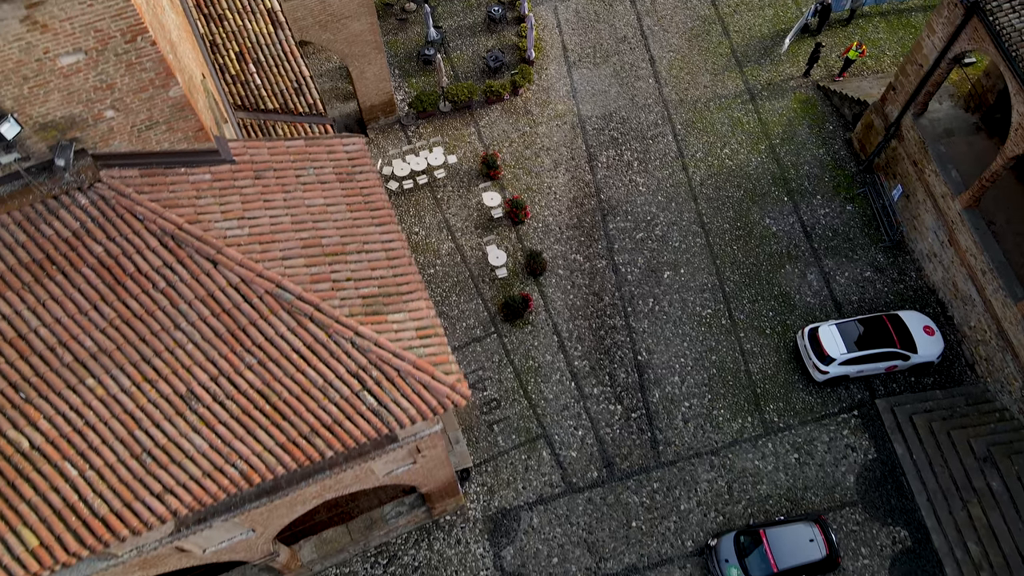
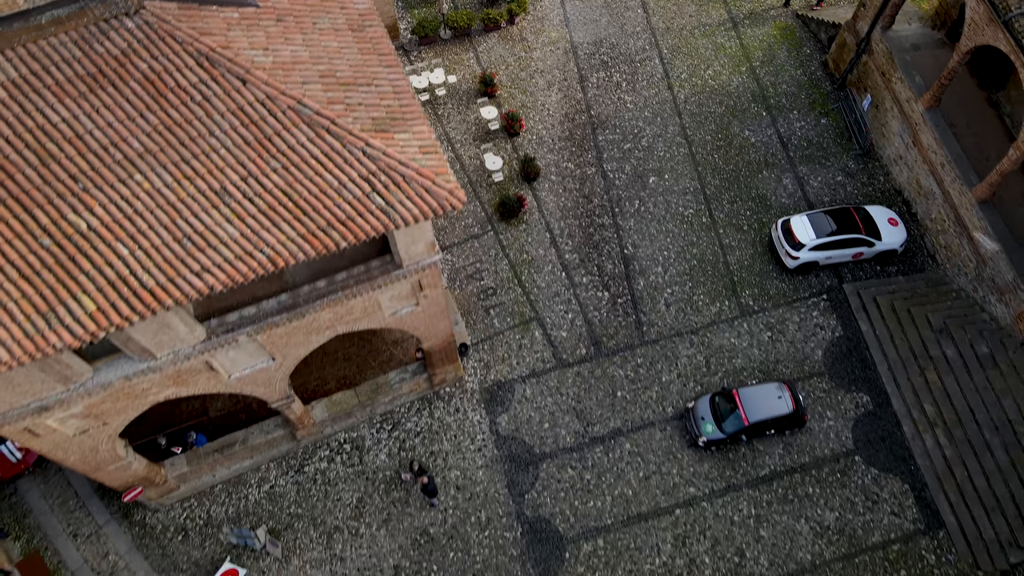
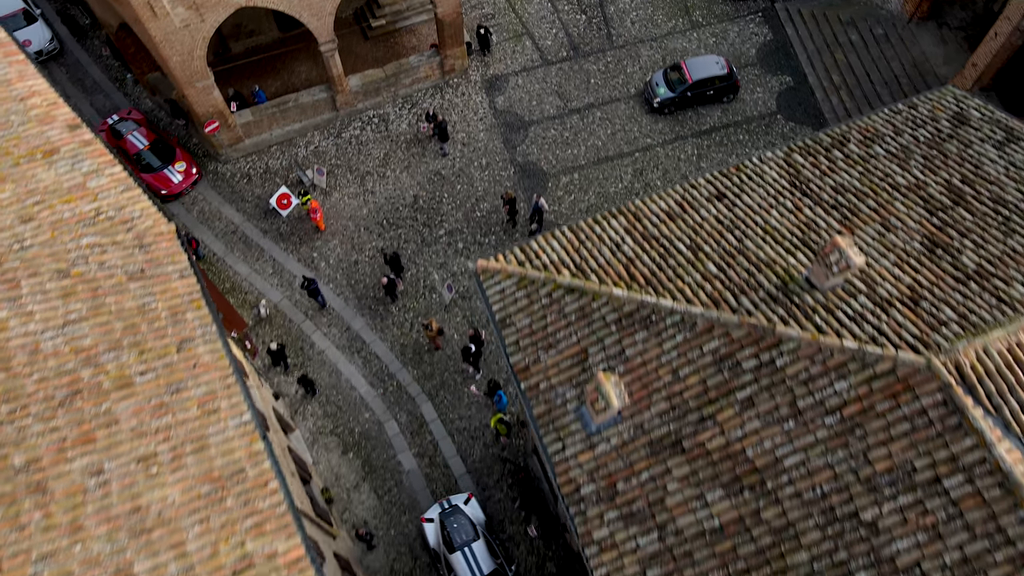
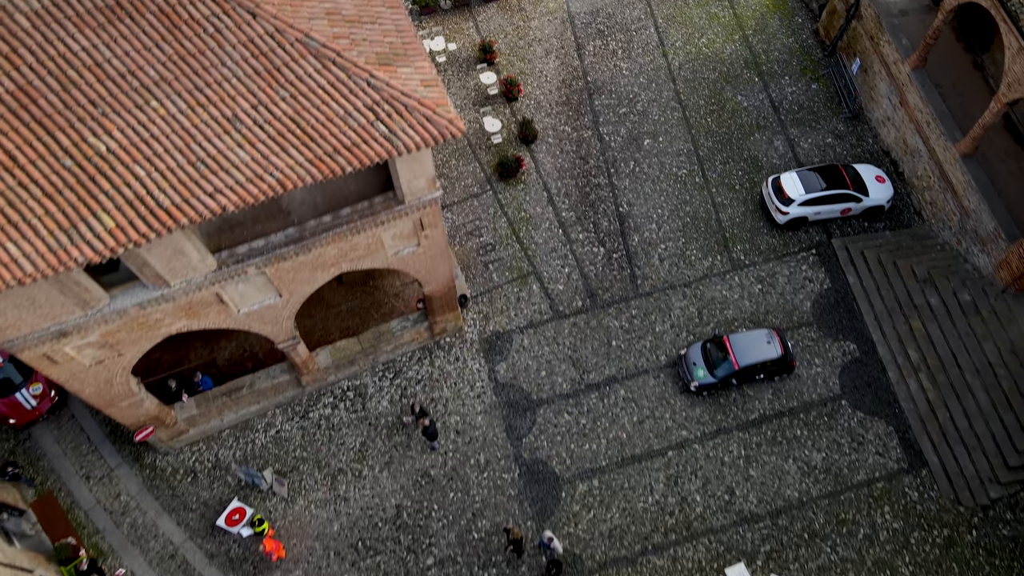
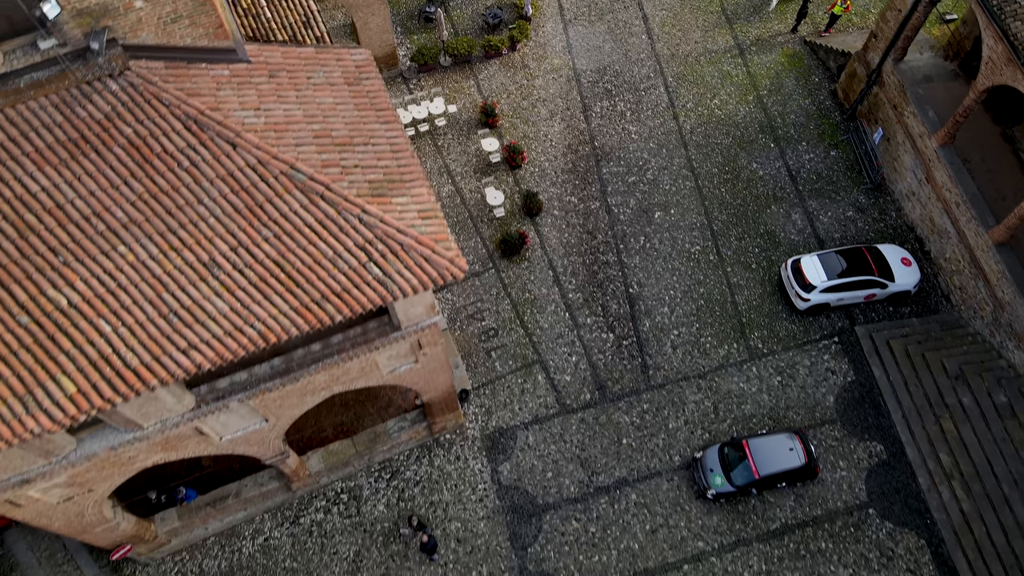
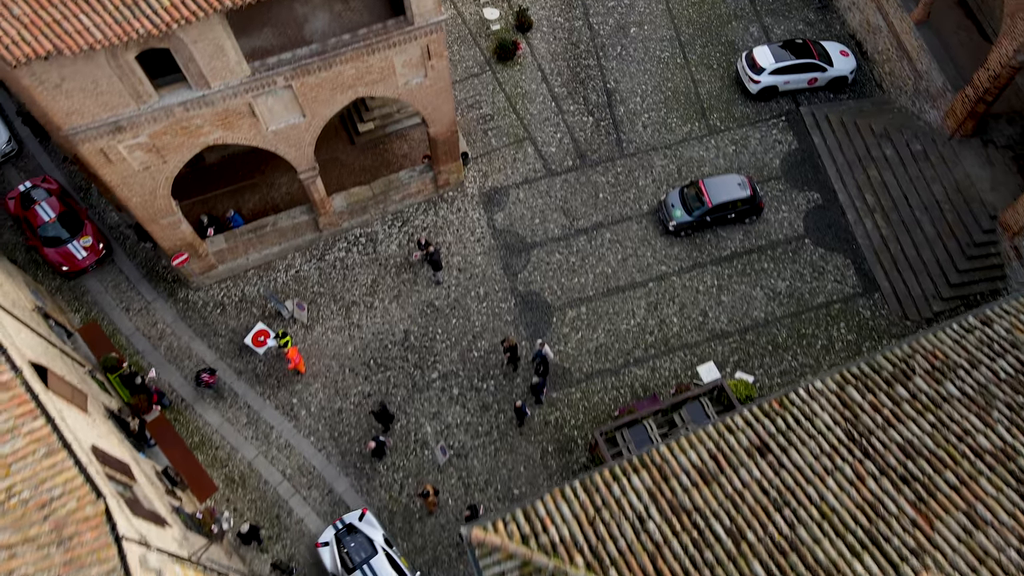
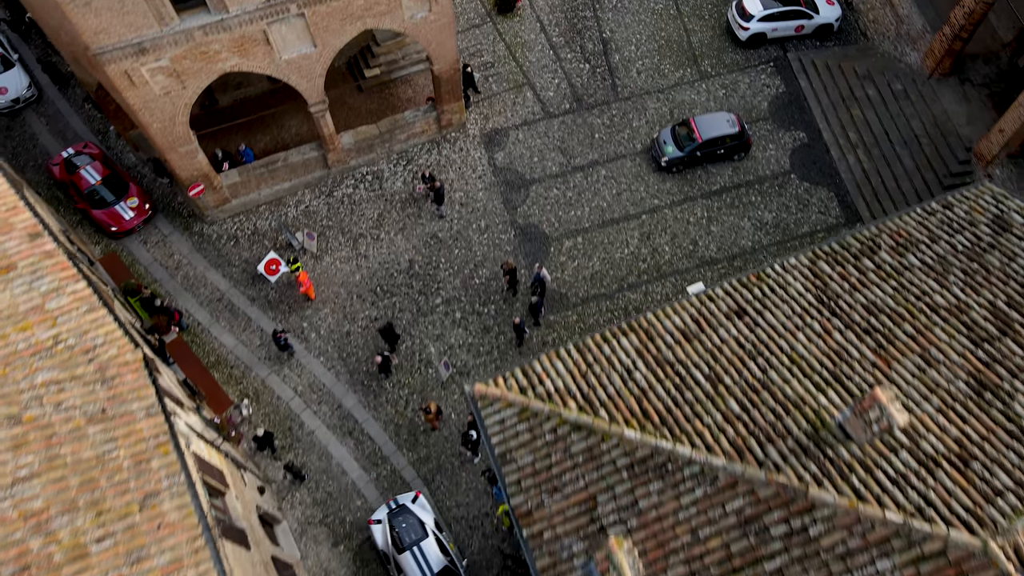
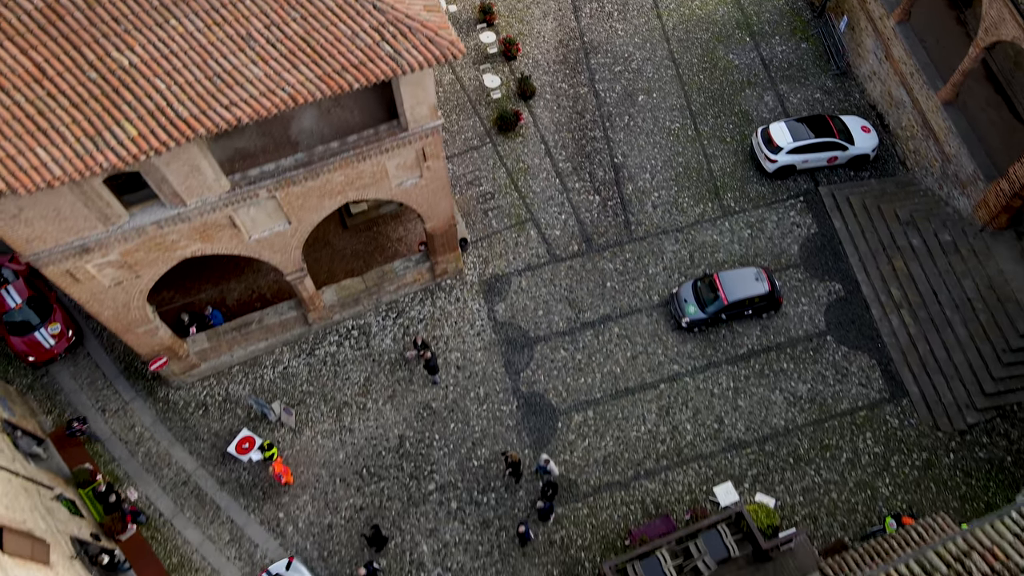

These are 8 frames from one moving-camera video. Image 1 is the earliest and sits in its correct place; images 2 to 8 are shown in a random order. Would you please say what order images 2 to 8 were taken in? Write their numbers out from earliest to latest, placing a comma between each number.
5, 2, 4, 8, 6, 7, 3
